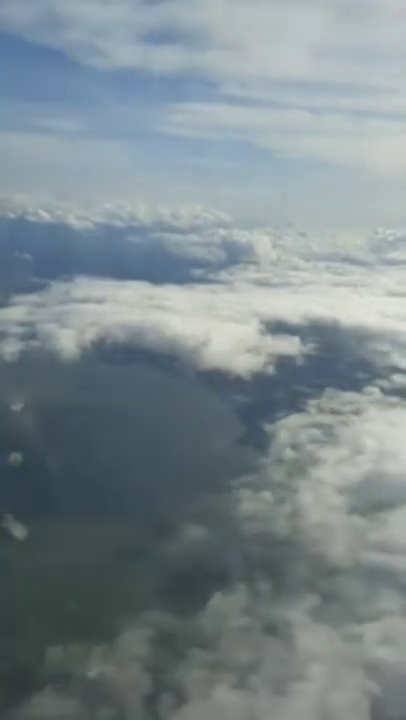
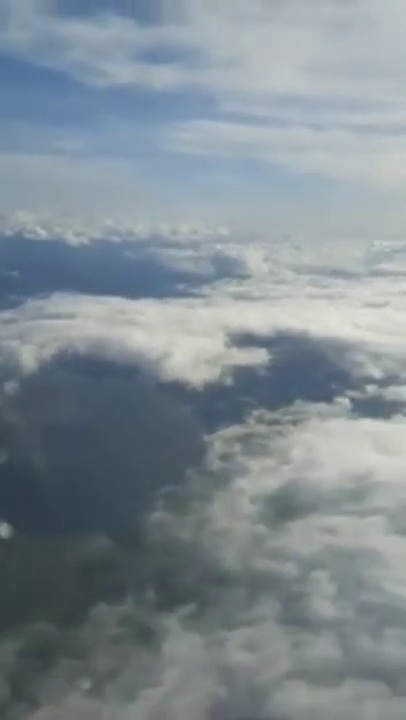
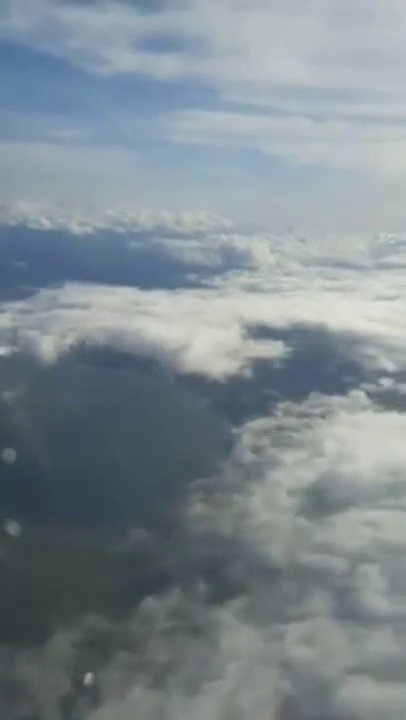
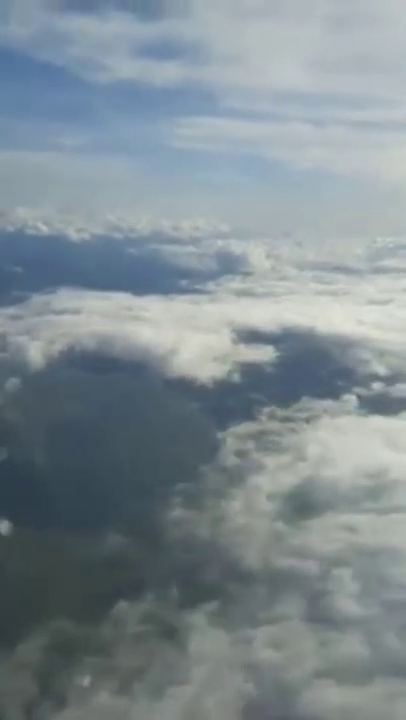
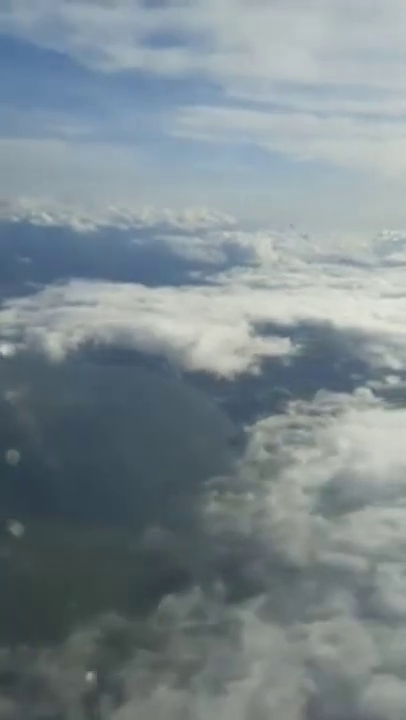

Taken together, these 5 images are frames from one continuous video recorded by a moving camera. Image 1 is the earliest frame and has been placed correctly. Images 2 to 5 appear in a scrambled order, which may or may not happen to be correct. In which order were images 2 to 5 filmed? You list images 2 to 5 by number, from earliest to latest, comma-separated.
5, 3, 4, 2
